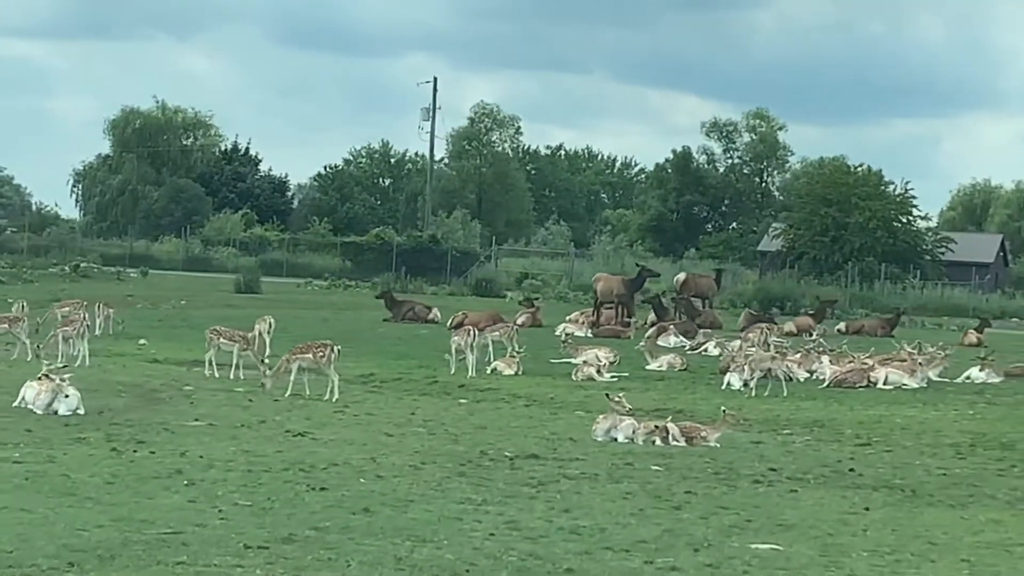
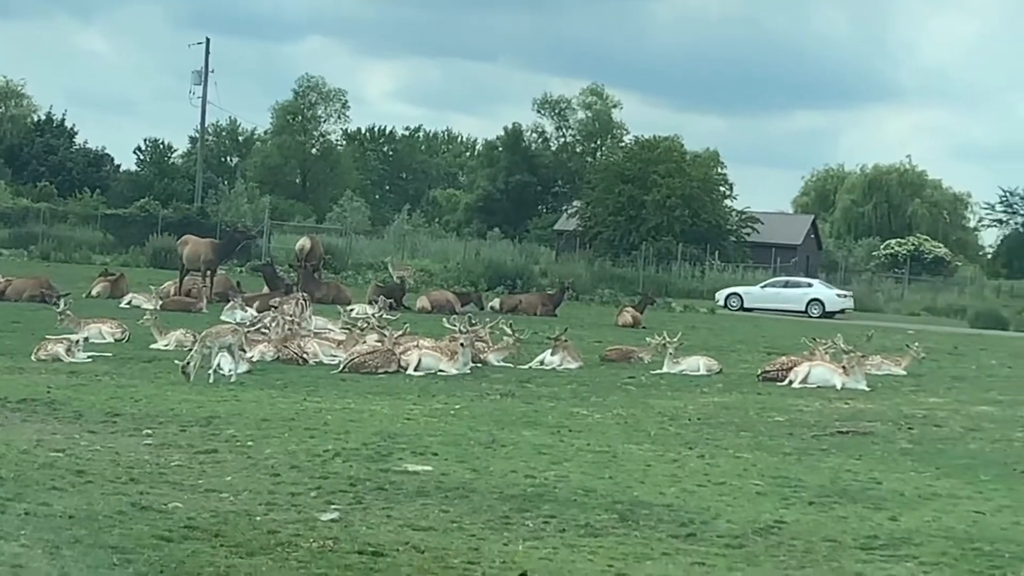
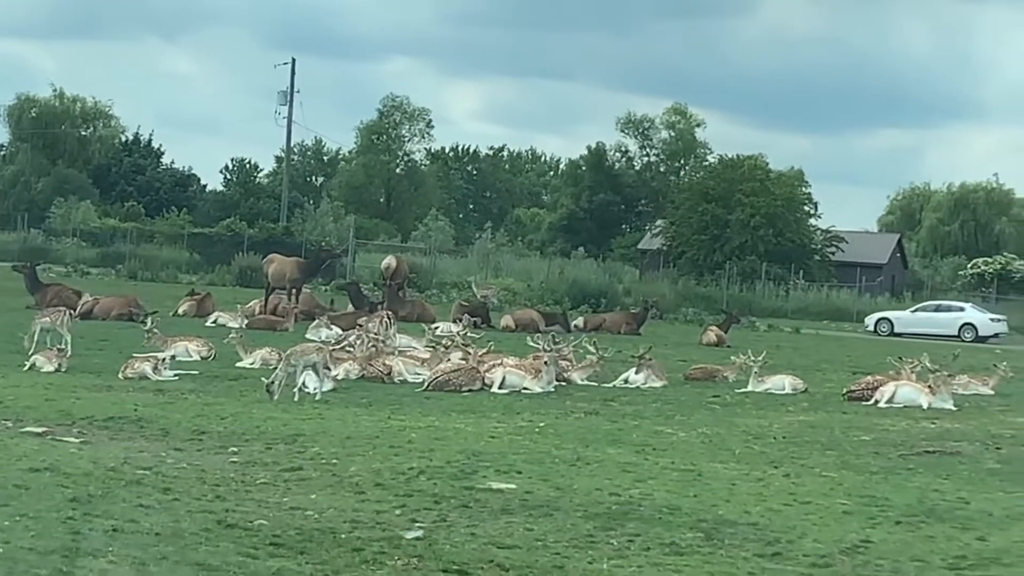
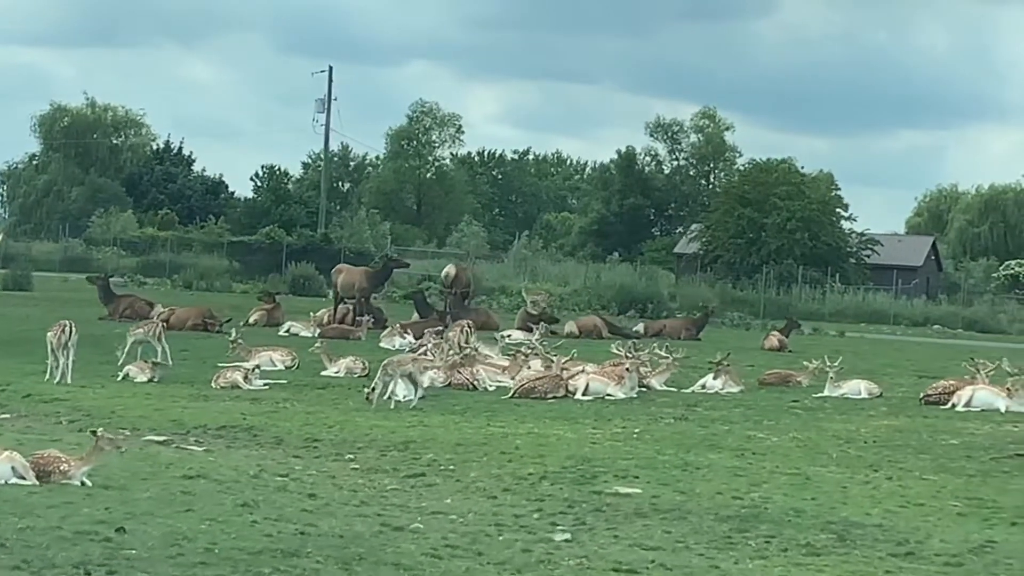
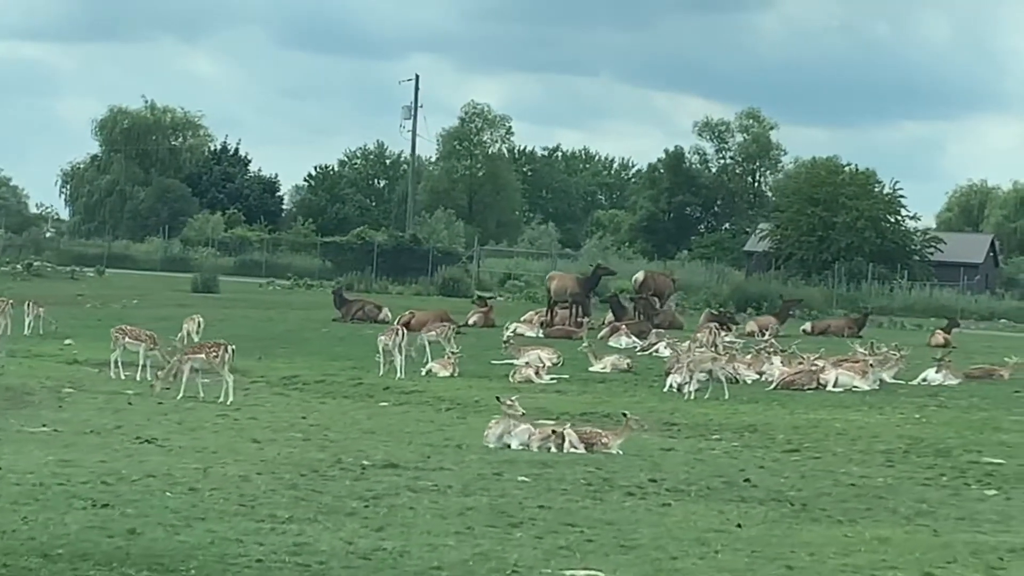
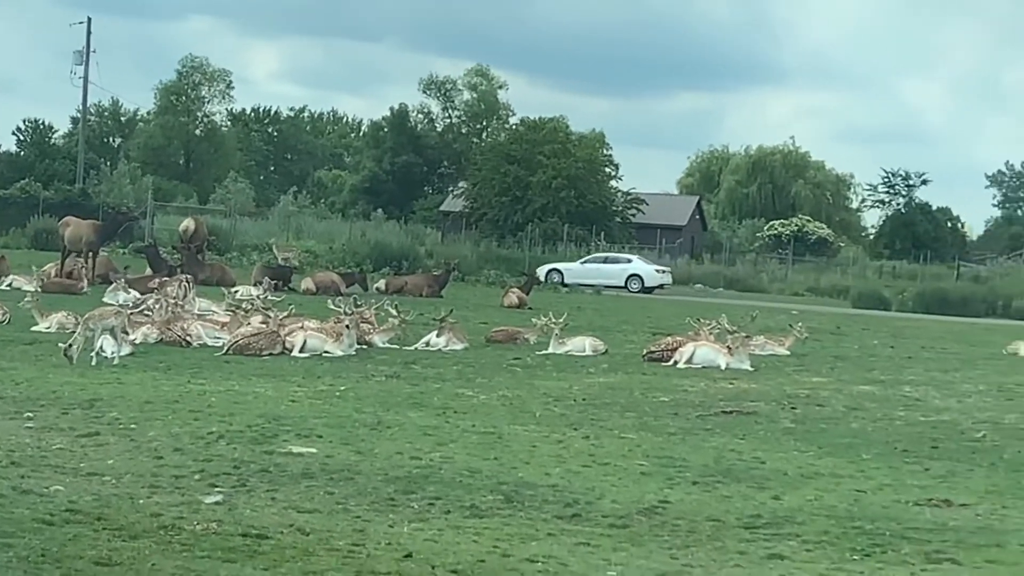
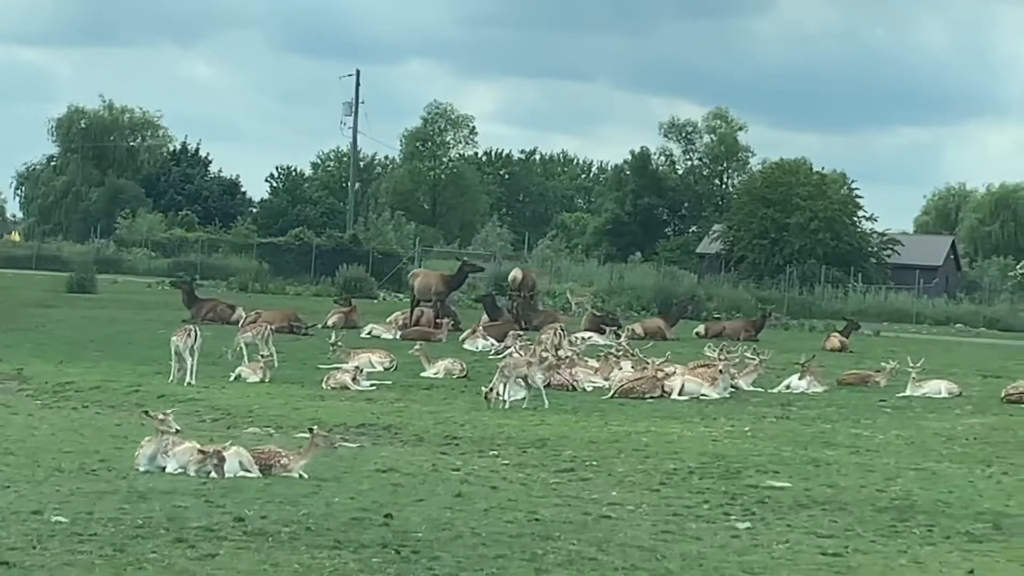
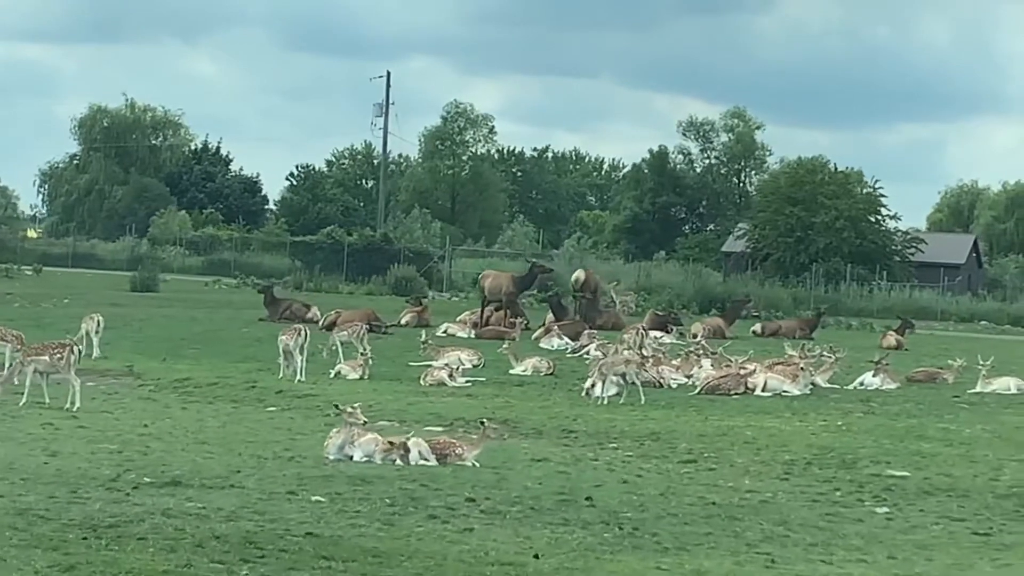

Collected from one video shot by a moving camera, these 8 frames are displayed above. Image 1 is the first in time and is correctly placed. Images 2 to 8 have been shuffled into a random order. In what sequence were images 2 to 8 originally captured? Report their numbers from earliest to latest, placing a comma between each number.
5, 8, 7, 4, 3, 2, 6
